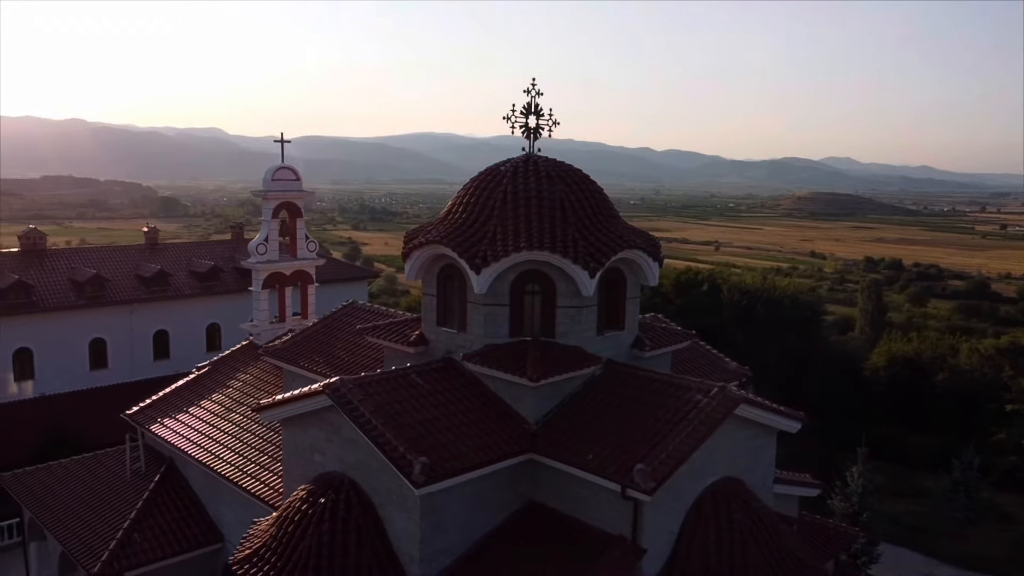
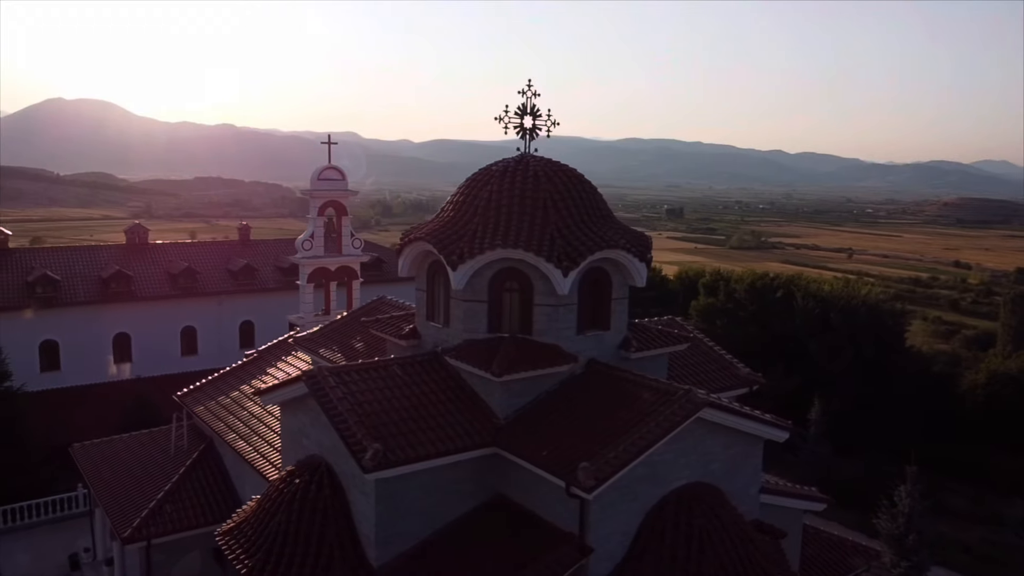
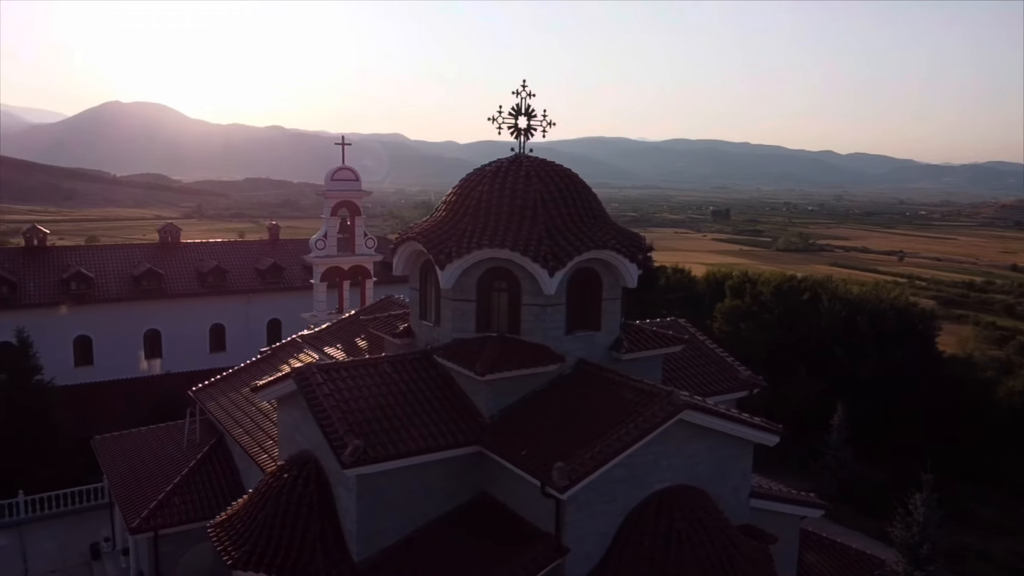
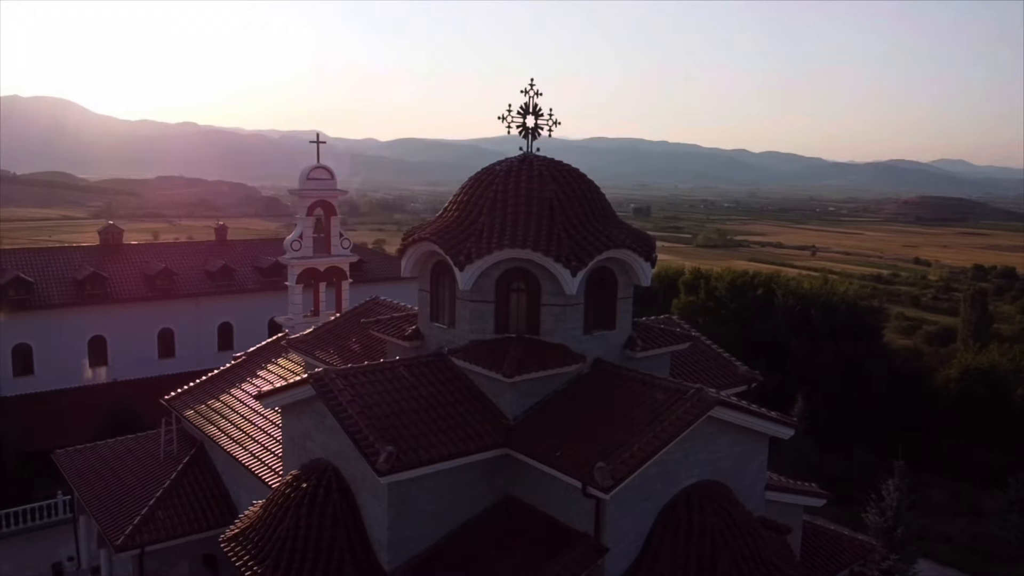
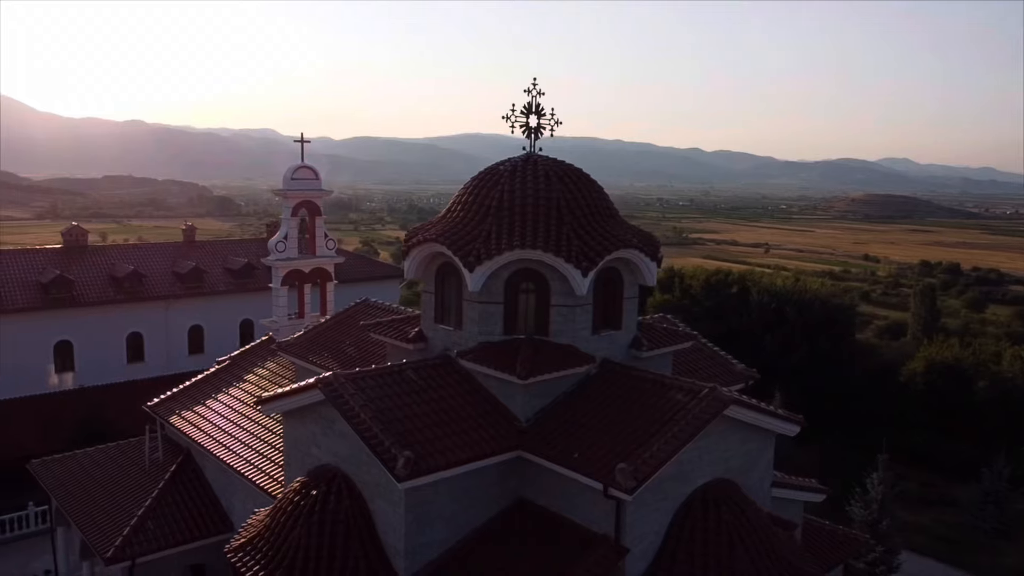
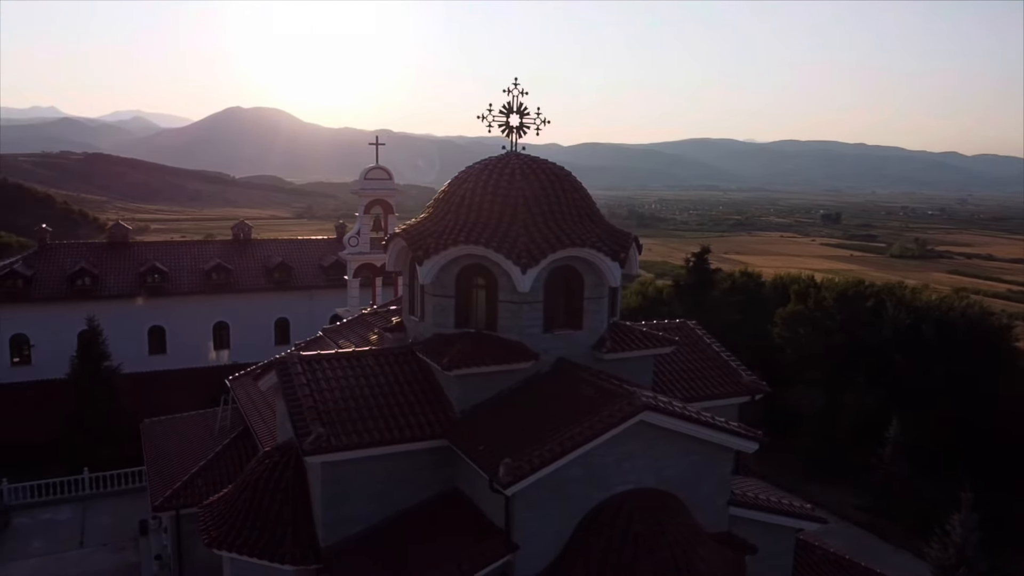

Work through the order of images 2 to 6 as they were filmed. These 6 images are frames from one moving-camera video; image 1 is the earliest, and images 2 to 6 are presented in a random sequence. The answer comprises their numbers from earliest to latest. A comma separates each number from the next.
5, 4, 2, 3, 6
